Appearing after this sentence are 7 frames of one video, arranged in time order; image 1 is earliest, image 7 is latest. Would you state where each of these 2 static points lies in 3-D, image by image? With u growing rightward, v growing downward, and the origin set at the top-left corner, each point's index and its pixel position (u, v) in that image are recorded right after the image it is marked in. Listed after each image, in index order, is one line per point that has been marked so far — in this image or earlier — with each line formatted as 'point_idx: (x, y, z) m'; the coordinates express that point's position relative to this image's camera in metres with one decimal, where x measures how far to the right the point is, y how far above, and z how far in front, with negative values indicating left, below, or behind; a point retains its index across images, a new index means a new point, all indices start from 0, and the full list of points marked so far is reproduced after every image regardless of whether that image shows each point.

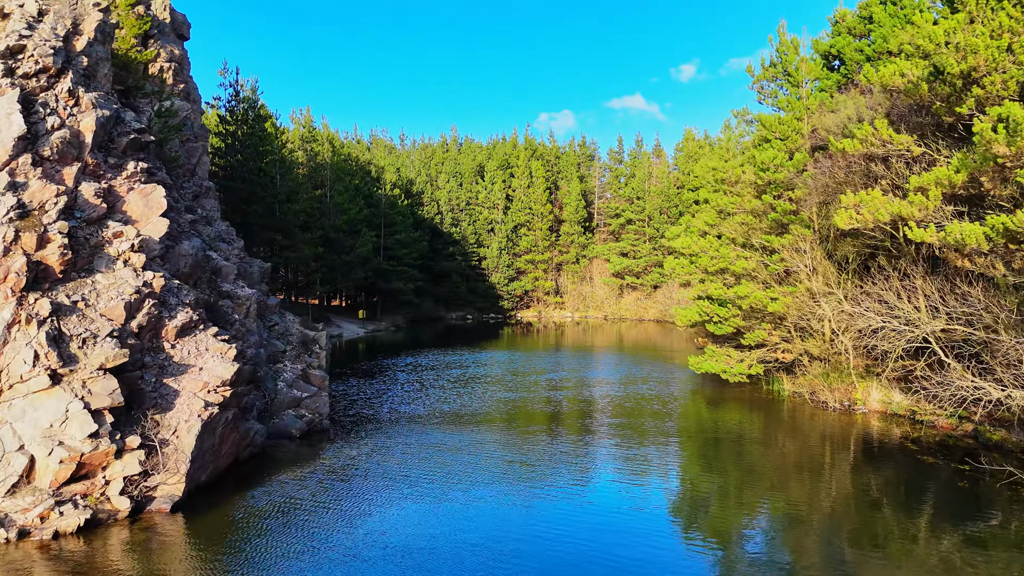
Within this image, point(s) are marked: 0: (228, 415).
0: (-6.8, -3.0, +16.0) m
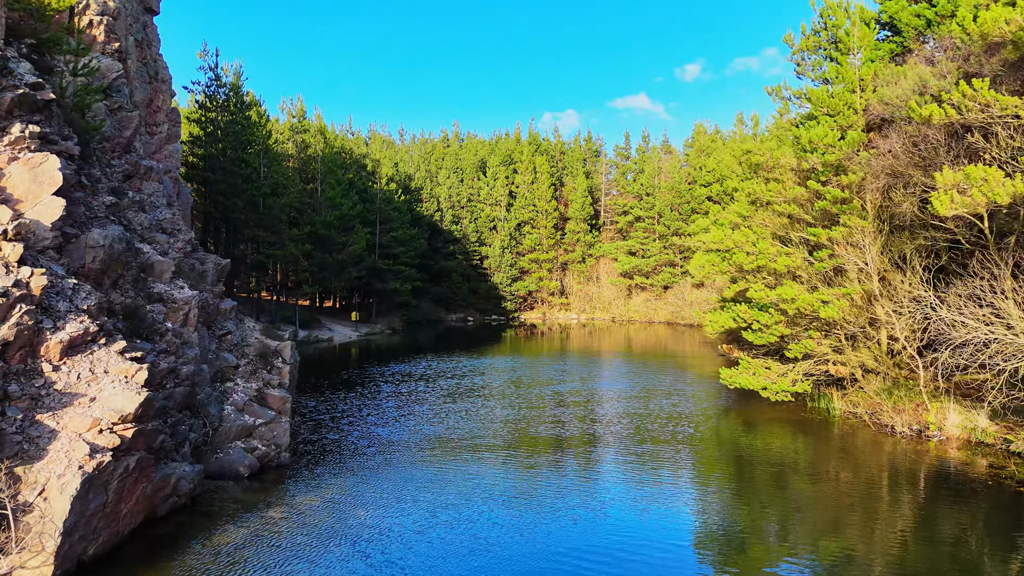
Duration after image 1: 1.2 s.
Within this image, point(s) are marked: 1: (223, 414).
0: (-6.8, -3.1, +11.8) m
1: (-7.3, -3.2, +17.0) m
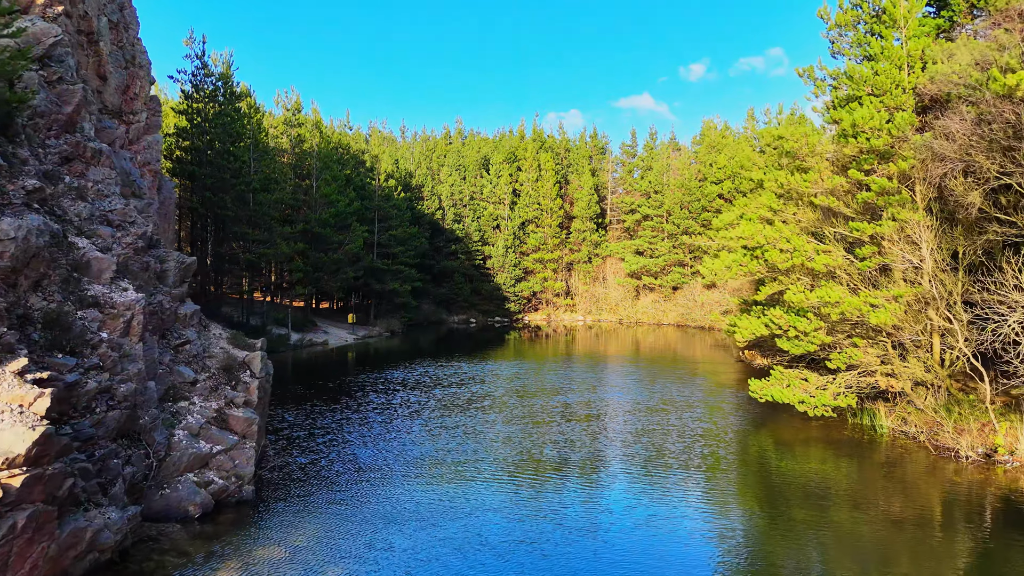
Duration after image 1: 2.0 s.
0: (-6.7, -3.1, +9.0) m
1: (-7.2, -3.2, +14.3) m
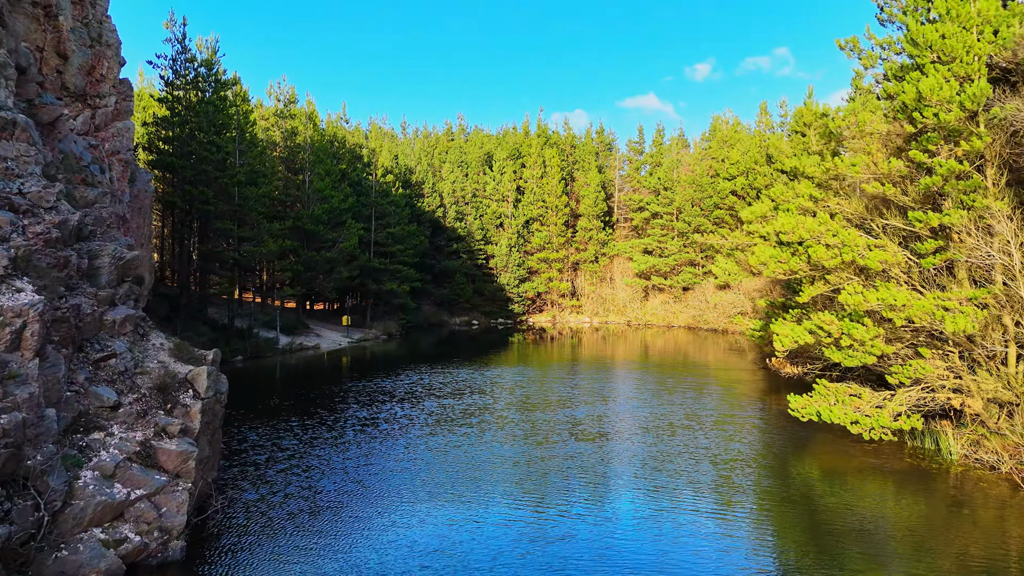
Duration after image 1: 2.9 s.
0: (-6.7, -3.1, +5.8) m
1: (-7.2, -3.3, +11.1) m
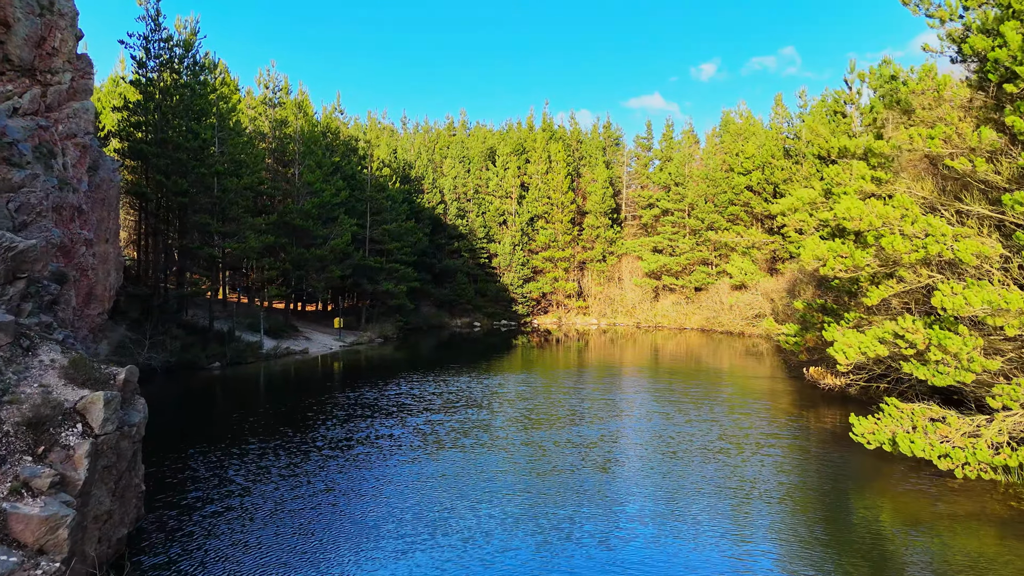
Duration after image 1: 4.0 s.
0: (-6.7, -3.1, +2.1) m
1: (-7.2, -3.2, +7.4) m
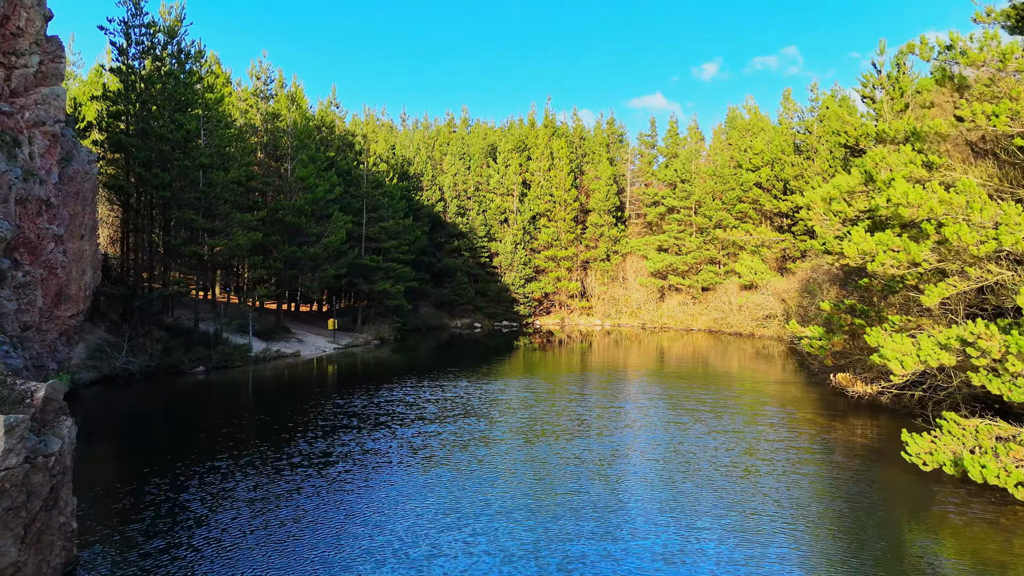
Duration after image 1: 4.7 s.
0: (-6.7, -3.1, 0.0) m
1: (-7.2, -3.2, +5.2) m
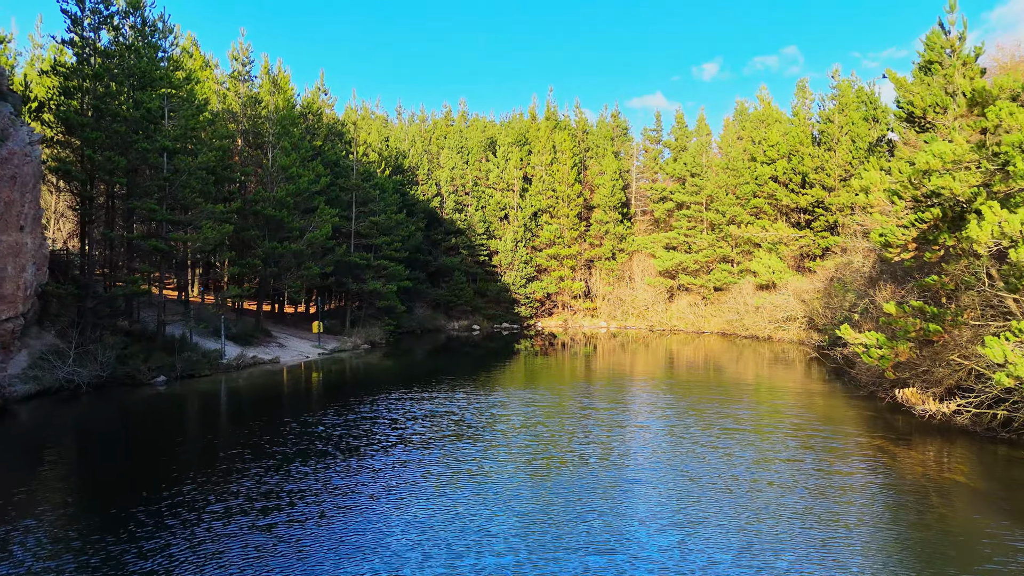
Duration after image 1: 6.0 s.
0: (-6.6, -3.0, -4.2) m
1: (-7.0, -3.1, +1.1) m
